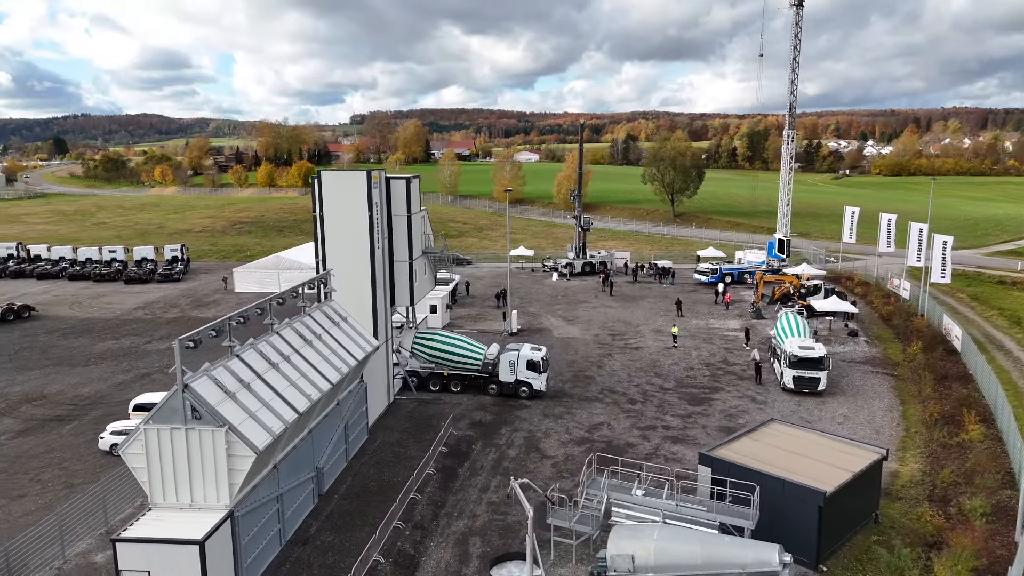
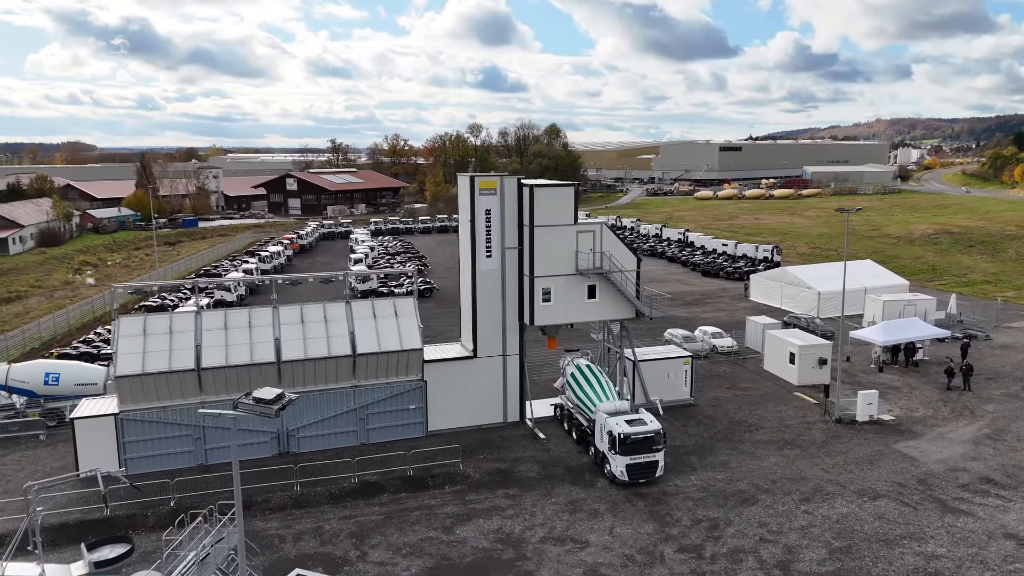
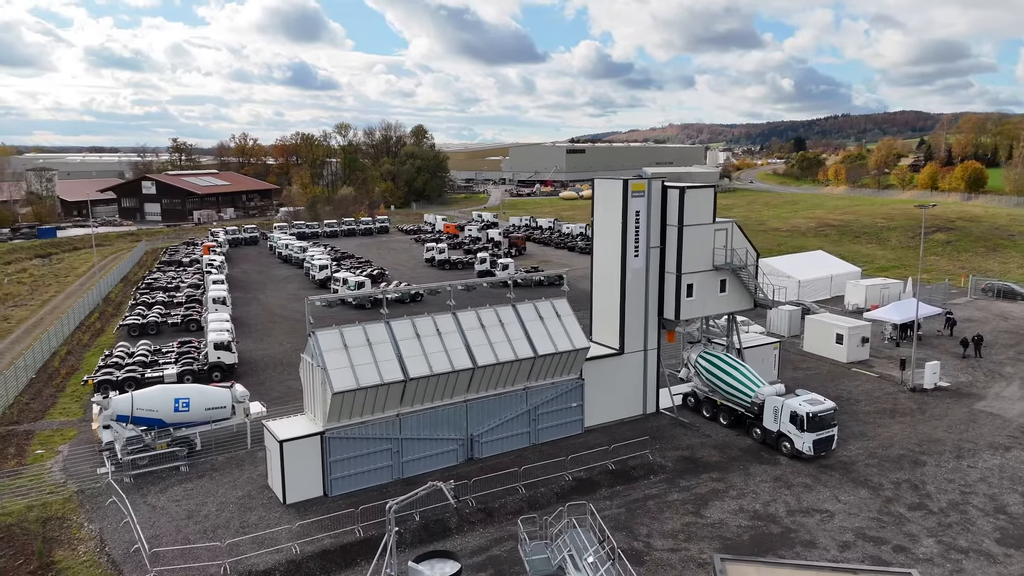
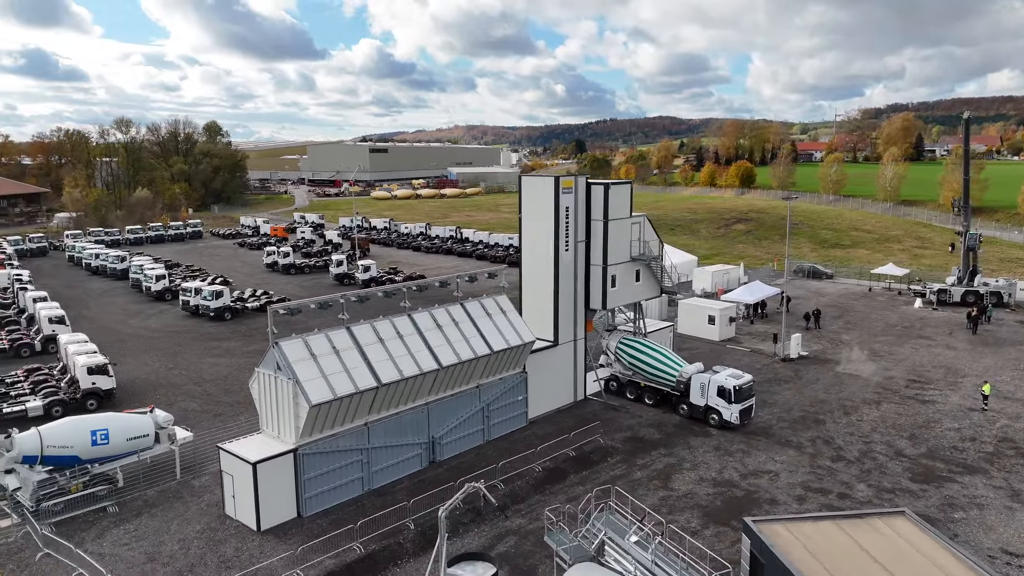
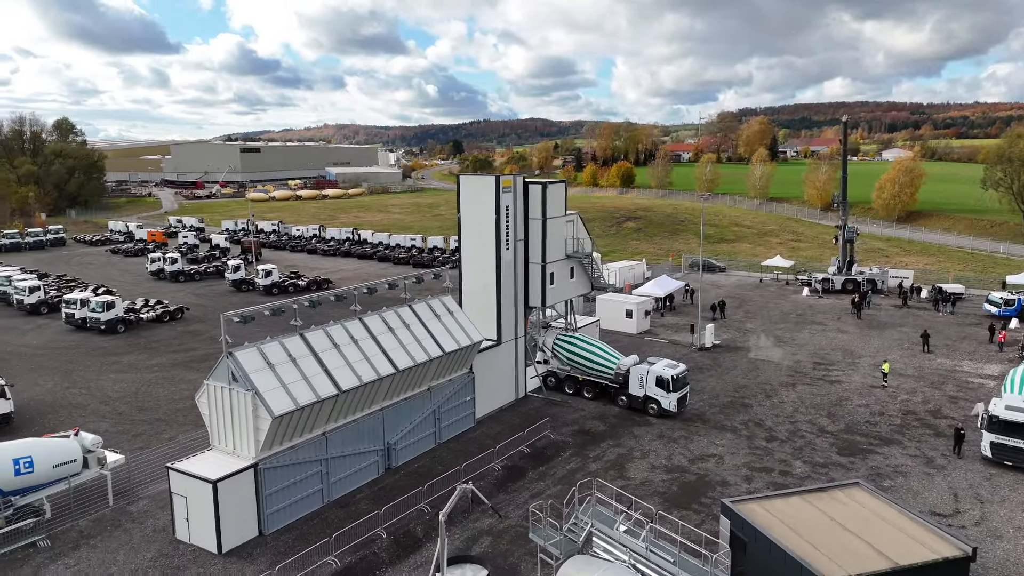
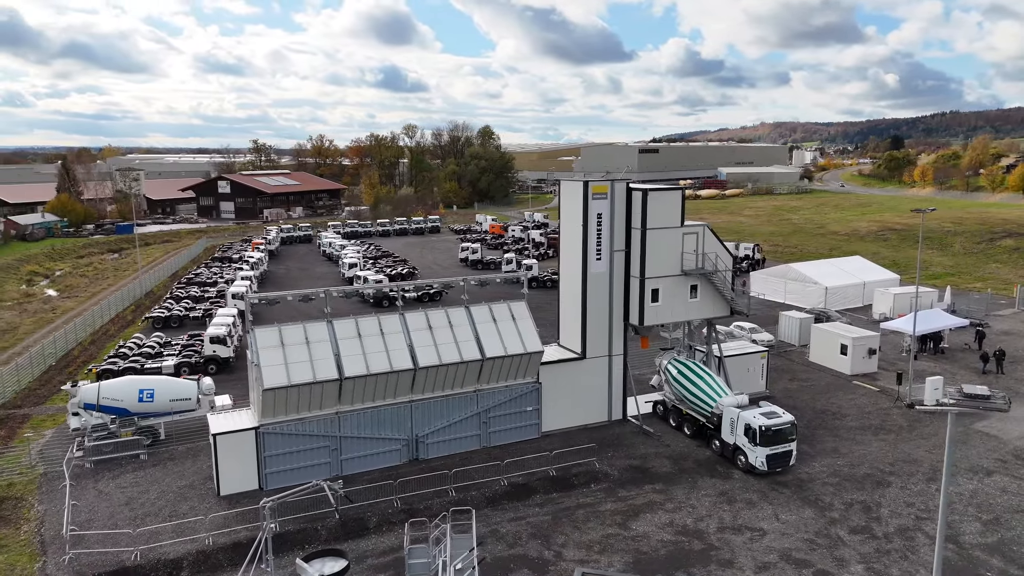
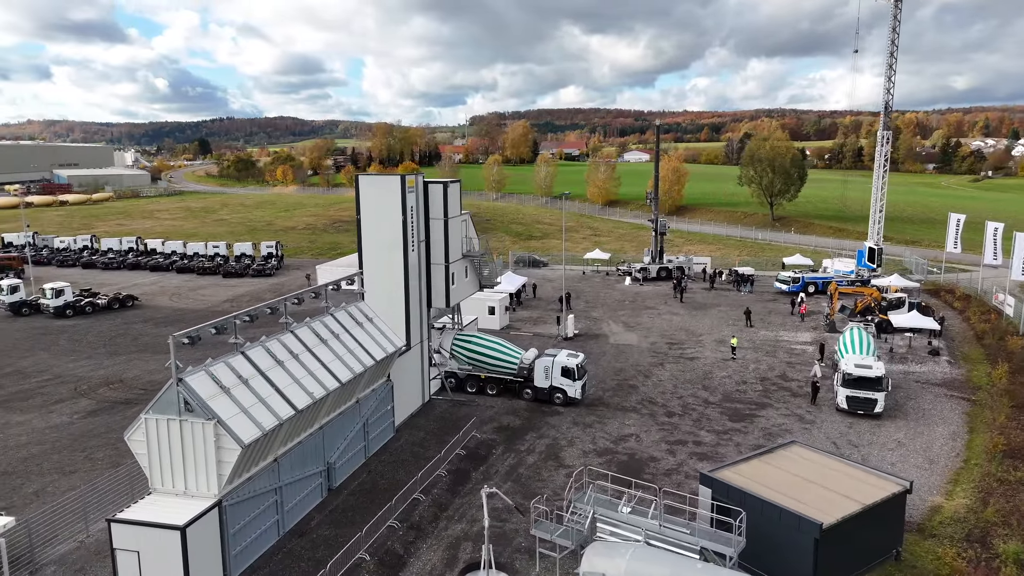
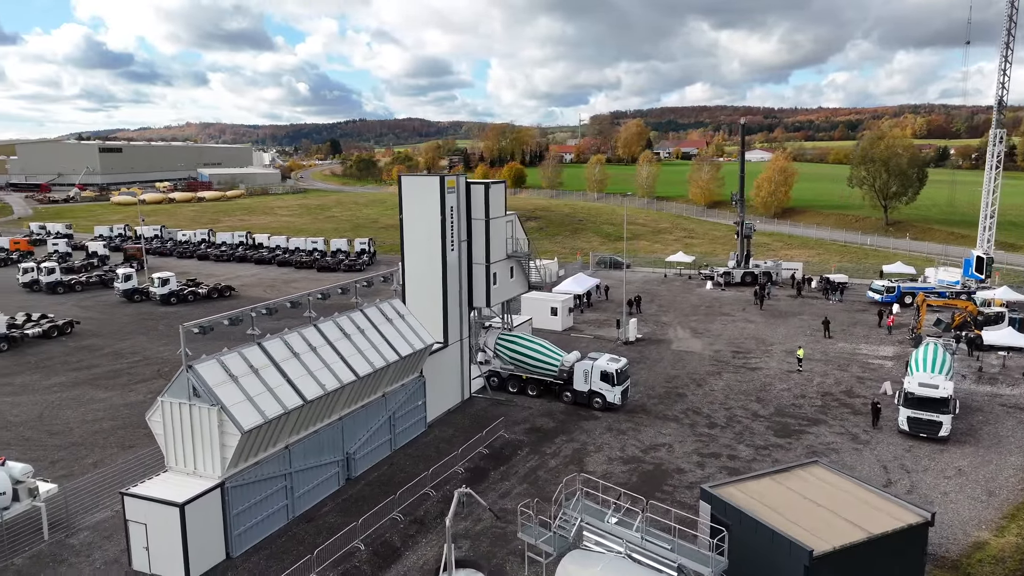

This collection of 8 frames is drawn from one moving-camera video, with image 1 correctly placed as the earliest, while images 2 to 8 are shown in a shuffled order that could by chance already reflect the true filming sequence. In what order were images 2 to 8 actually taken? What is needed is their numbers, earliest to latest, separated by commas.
7, 8, 5, 4, 3, 6, 2
